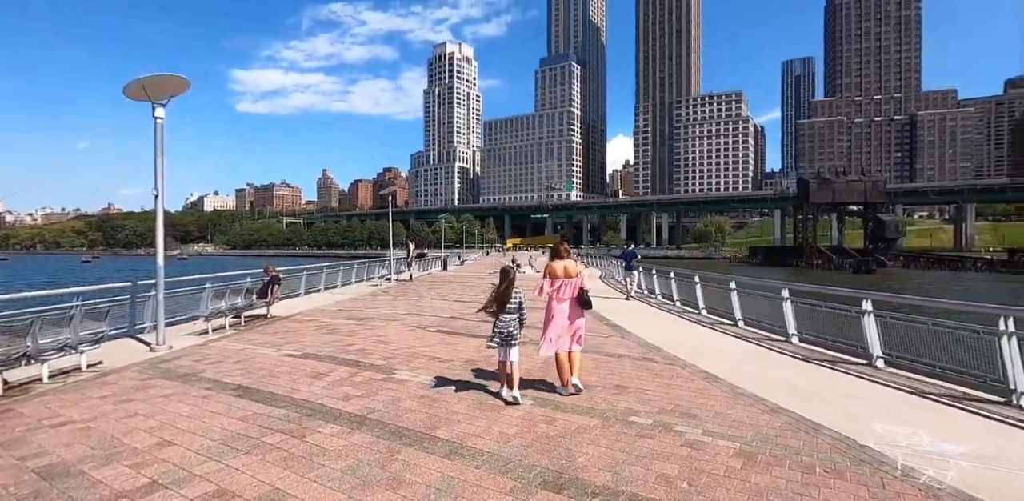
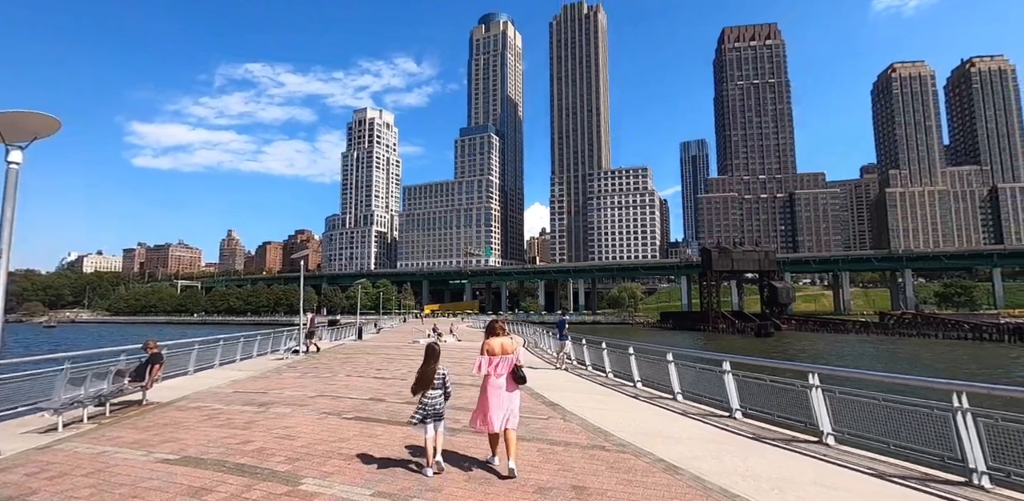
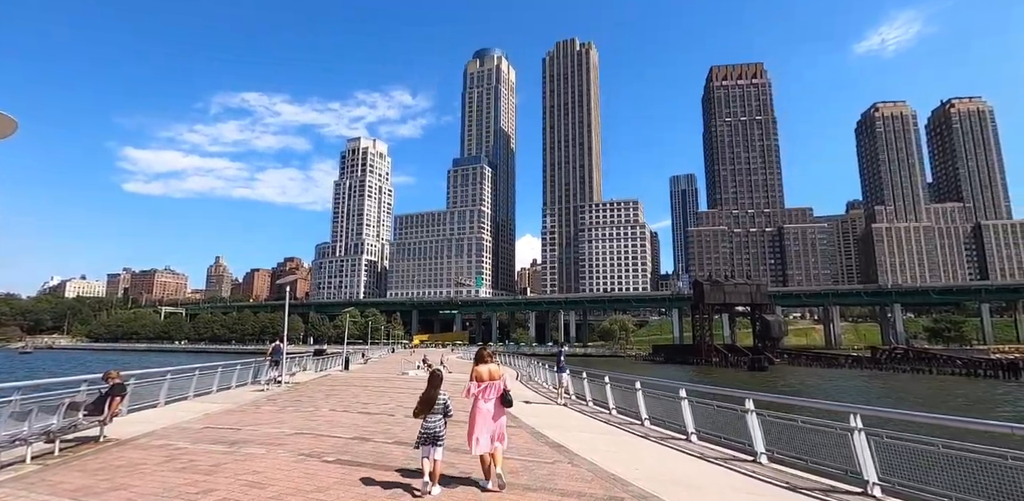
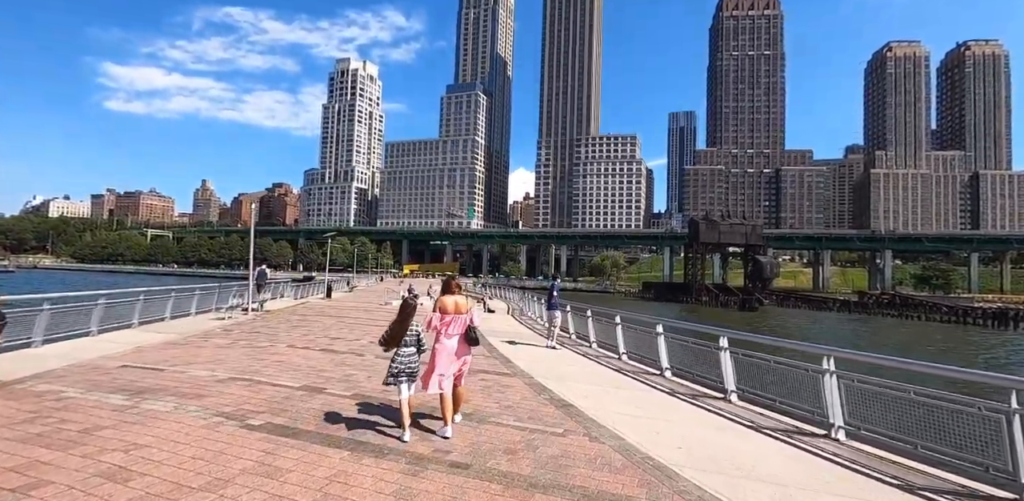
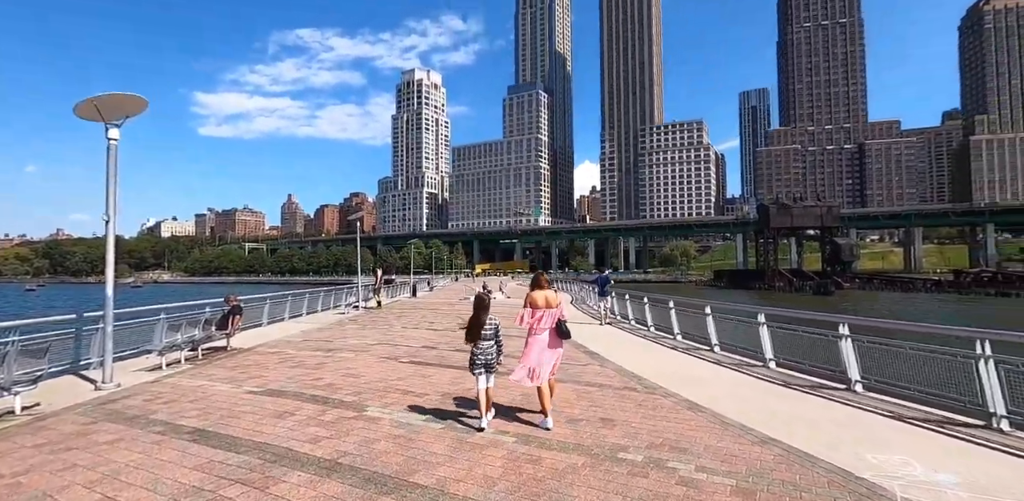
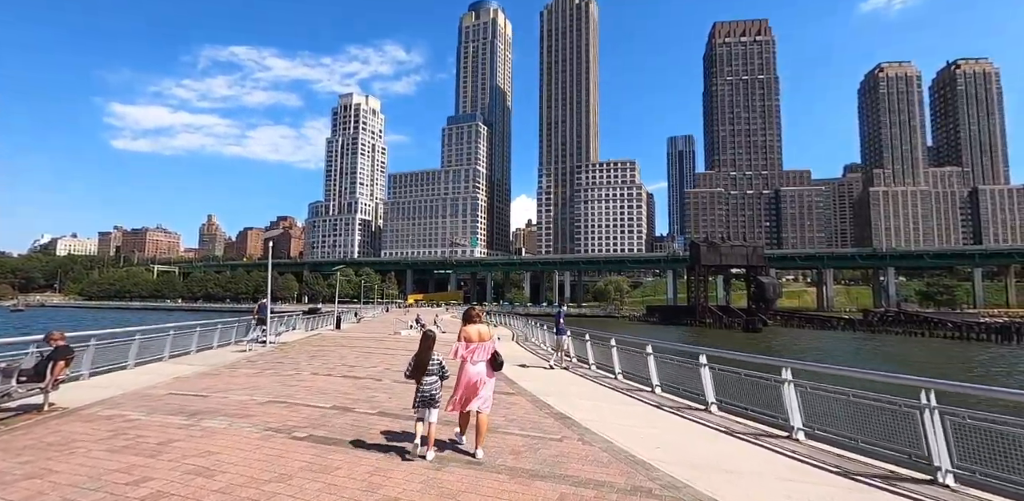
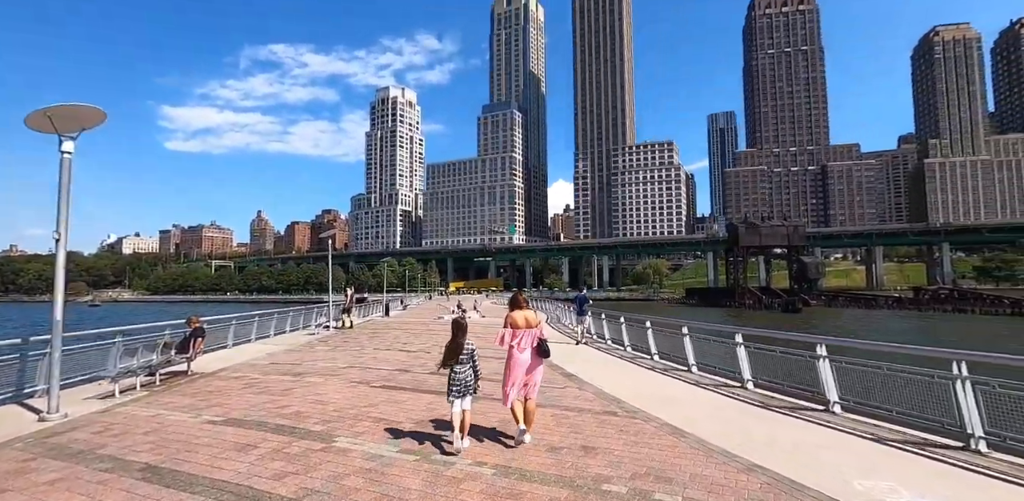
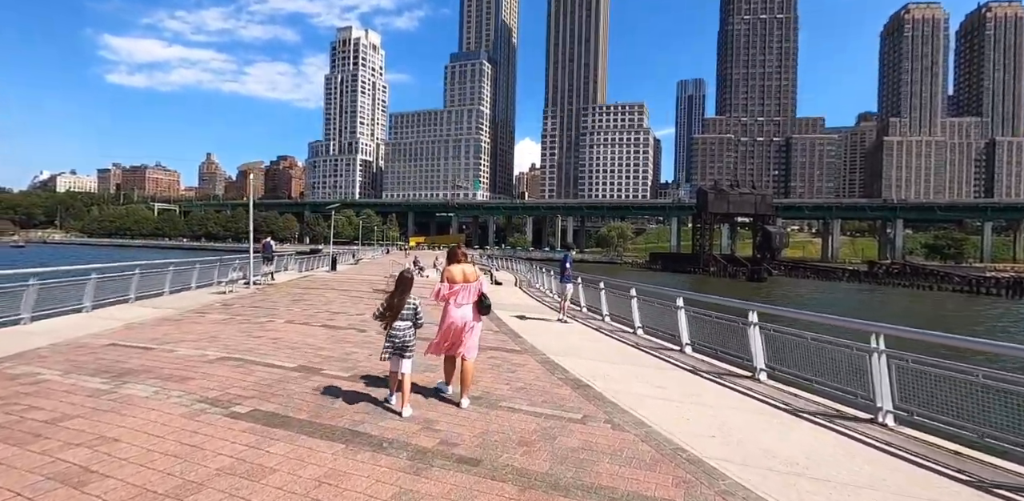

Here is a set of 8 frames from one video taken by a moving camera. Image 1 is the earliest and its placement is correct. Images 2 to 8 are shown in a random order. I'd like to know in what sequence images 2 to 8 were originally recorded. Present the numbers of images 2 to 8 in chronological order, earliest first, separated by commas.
5, 7, 2, 3, 6, 4, 8
